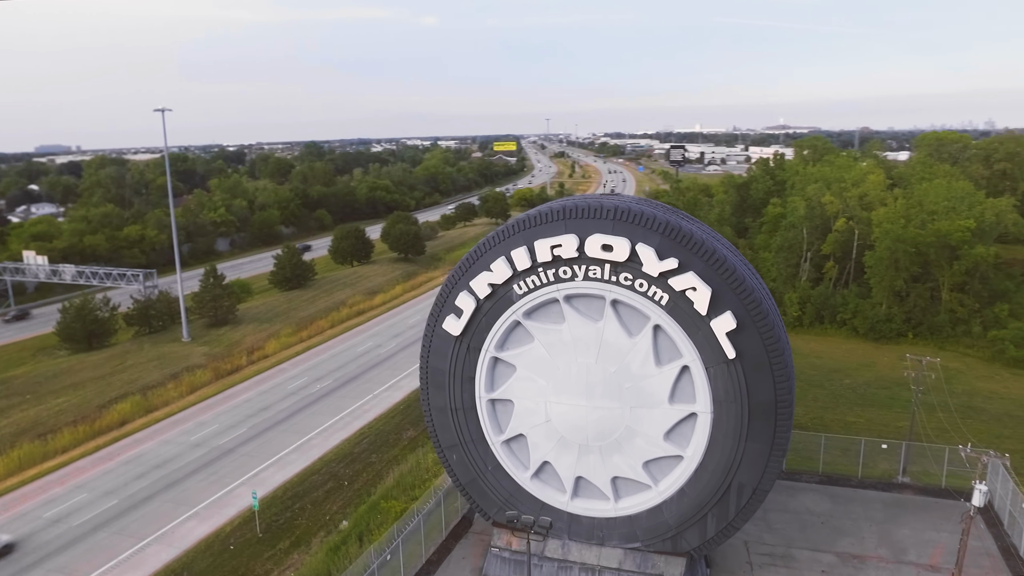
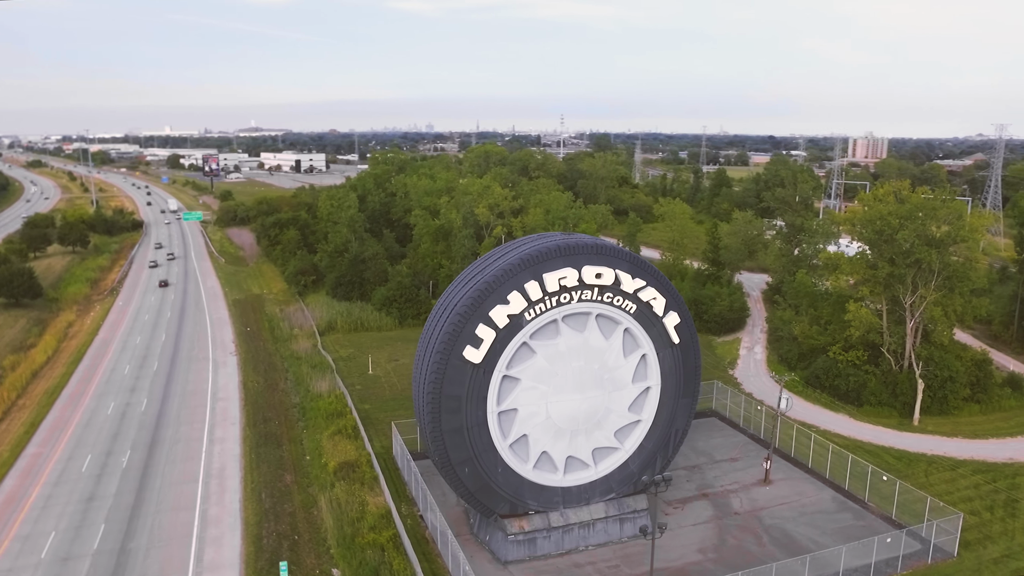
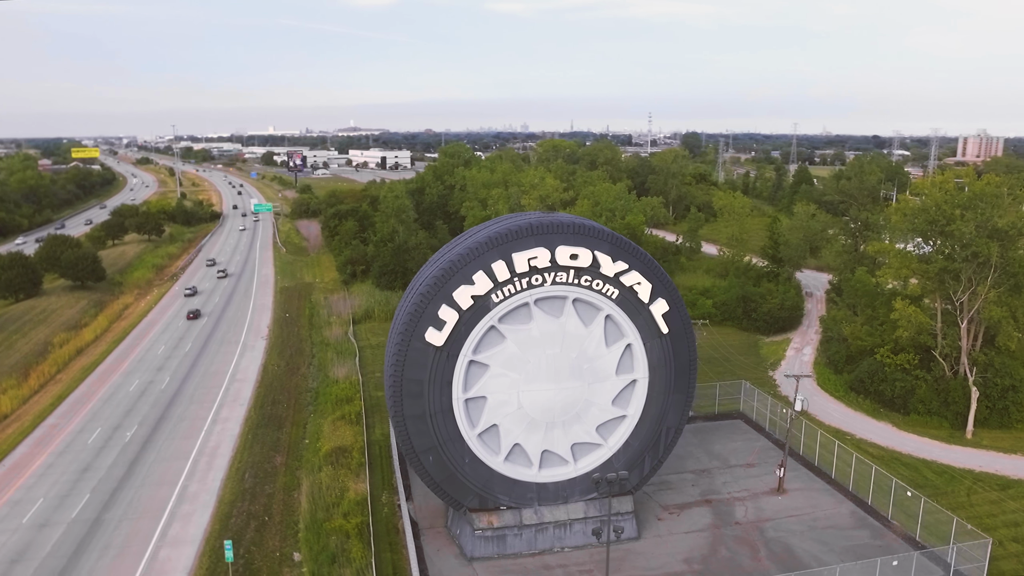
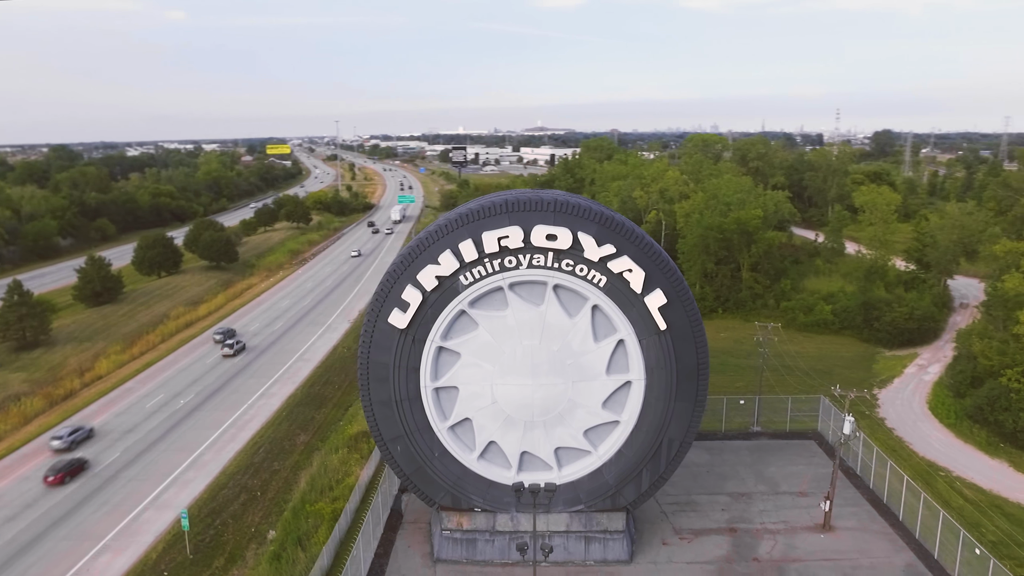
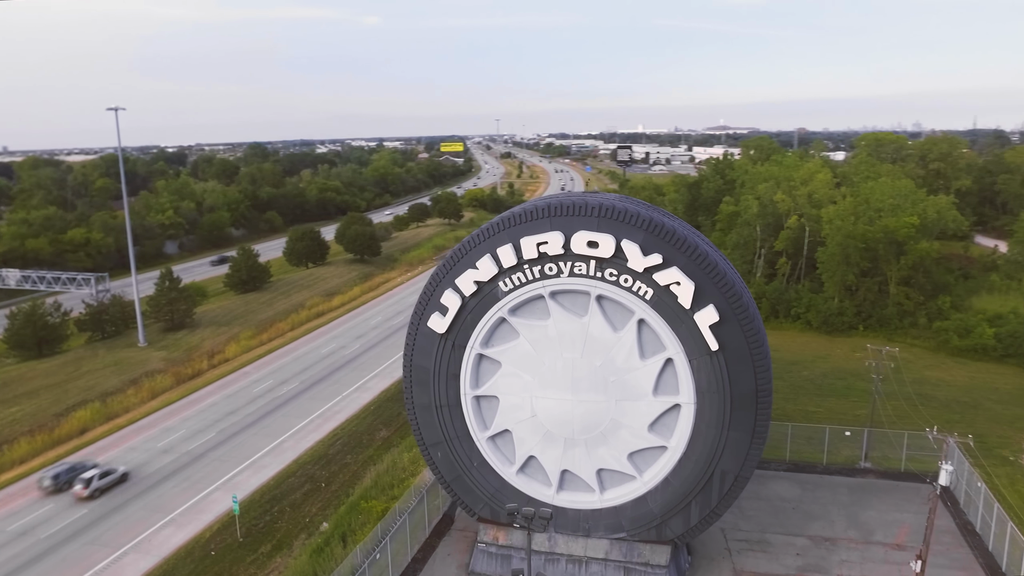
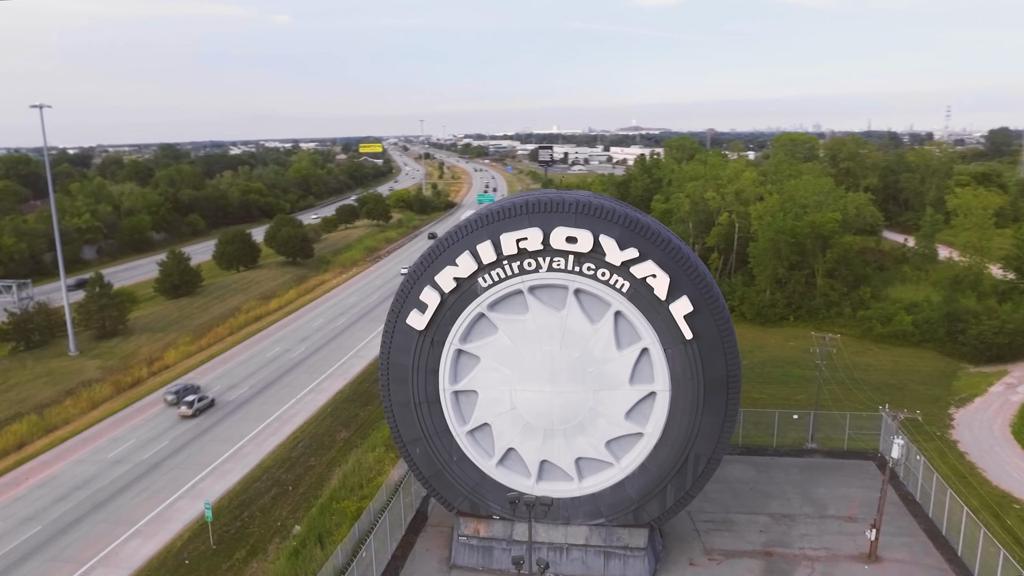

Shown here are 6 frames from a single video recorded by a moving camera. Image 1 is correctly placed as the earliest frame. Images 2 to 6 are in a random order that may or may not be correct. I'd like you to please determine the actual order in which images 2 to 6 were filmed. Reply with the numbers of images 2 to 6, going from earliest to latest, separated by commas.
5, 6, 4, 3, 2
